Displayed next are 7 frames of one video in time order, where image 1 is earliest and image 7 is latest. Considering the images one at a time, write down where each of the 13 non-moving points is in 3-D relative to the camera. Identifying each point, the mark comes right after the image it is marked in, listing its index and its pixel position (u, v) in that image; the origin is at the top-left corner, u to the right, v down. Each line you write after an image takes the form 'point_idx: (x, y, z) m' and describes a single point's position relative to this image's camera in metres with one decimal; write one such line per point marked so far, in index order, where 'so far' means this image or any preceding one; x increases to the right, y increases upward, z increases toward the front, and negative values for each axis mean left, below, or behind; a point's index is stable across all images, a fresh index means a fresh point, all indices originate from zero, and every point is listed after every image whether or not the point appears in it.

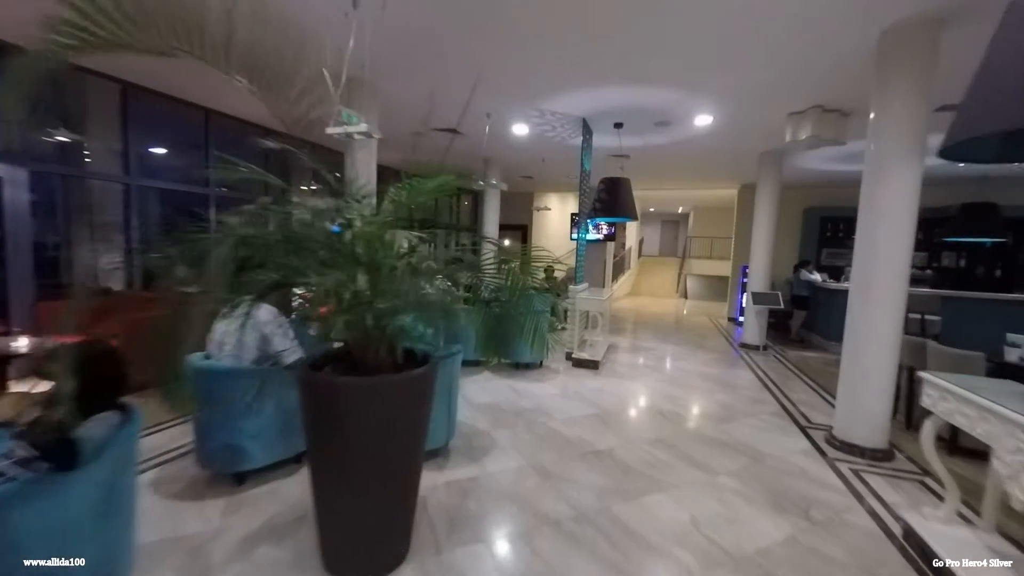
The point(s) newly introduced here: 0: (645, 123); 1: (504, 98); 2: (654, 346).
0: (+1.8, +2.3, +6.0) m
1: (-0.1, +2.4, +5.5) m
2: (+2.5, -1.0, +7.7) m
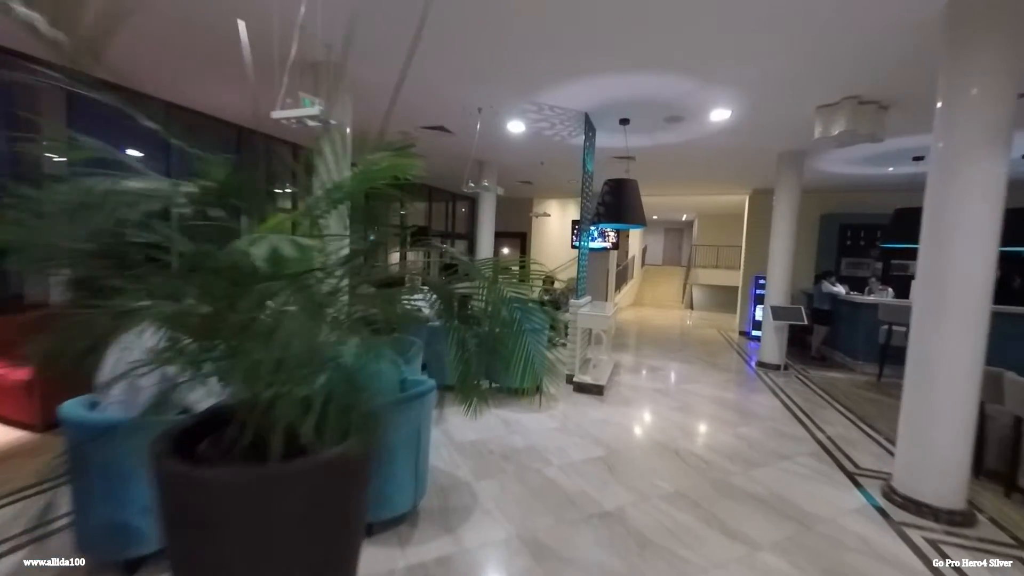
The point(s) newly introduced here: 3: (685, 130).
0: (+1.8, +2.1, +5.4) m
1: (-0.1, +2.2, +4.9) m
2: (+2.5, -1.3, +7.1) m
3: (+2.3, +2.1, +5.7) m
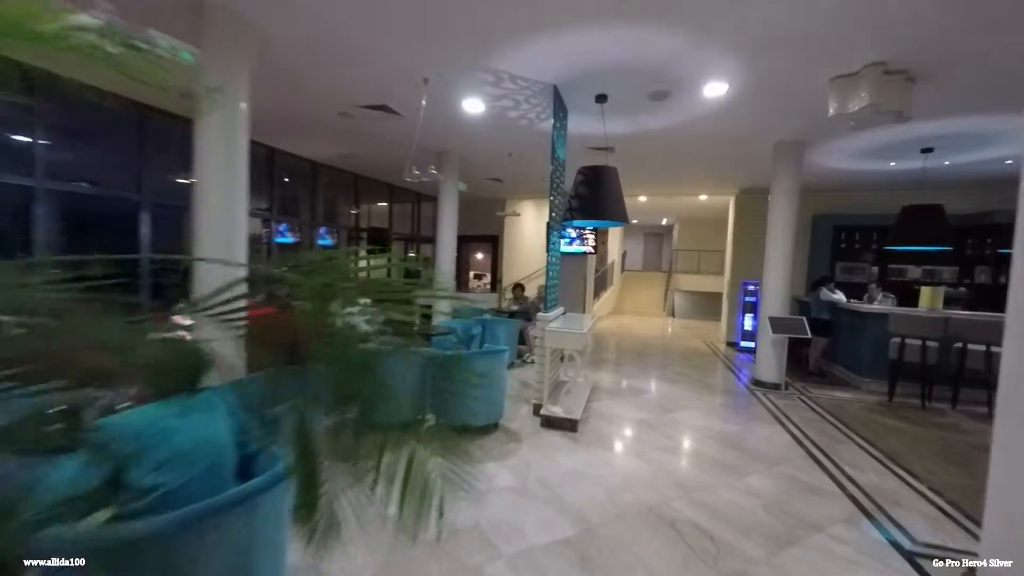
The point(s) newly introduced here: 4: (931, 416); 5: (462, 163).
0: (+1.3, +2.0, +4.5) m
1: (-0.6, +2.1, +3.9) m
2: (+1.9, -1.4, +6.2) m
3: (+1.8, +2.0, +4.8) m
4: (+5.0, -1.5, +5.1) m
5: (-0.9, +2.2, +7.7) m
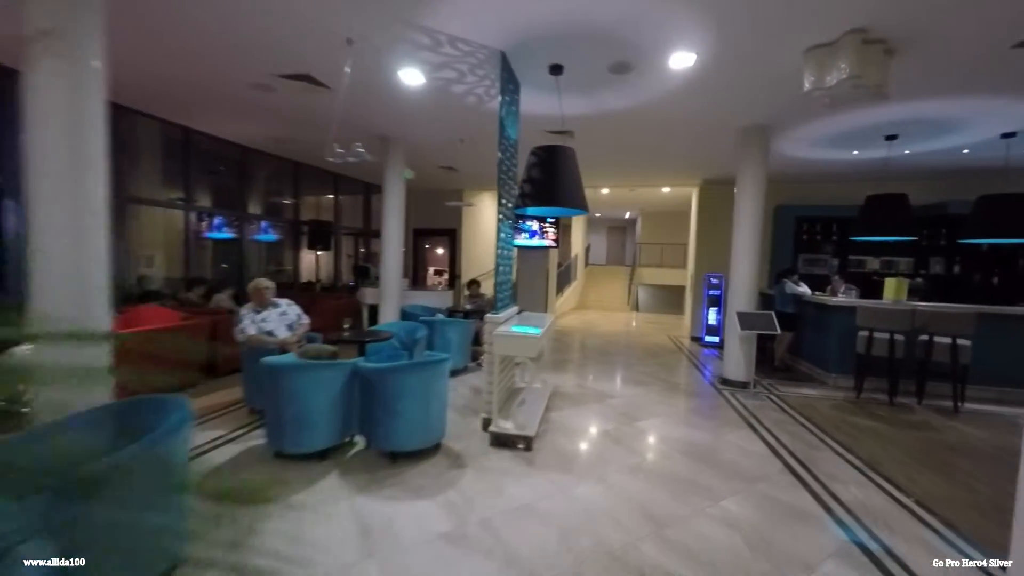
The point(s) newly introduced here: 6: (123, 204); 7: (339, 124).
0: (+0.8, +2.1, +3.9) m
1: (-1.1, +2.1, +3.3) m
2: (+1.3, -1.3, +5.7) m
3: (+1.2, +2.1, +4.4) m
4: (+4.4, -1.4, +4.9) m
5: (-1.6, +2.3, +7.0) m
6: (-5.5, +1.2, +6.1) m
7: (-2.4, +2.3, +5.9) m
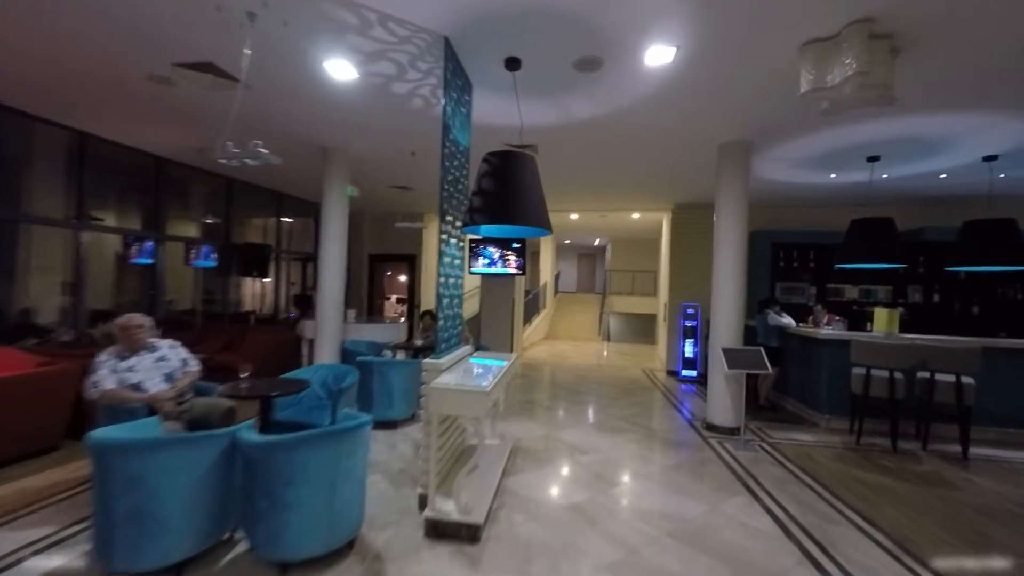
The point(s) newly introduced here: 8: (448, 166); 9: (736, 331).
0: (+0.4, +1.8, +3.3) m
1: (-1.4, +1.9, +2.5) m
2: (+0.8, -1.7, +4.9) m
3: (+0.8, +1.8, +3.8) m
4: (+4.0, -1.8, +4.3) m
5: (-2.3, +1.8, +6.2) m
6: (-6.0, +0.8, +5.1) m
7: (-2.9, +1.9, +5.1) m
8: (-0.5, +1.0, +3.4) m
9: (+2.7, -0.5, +5.1) m
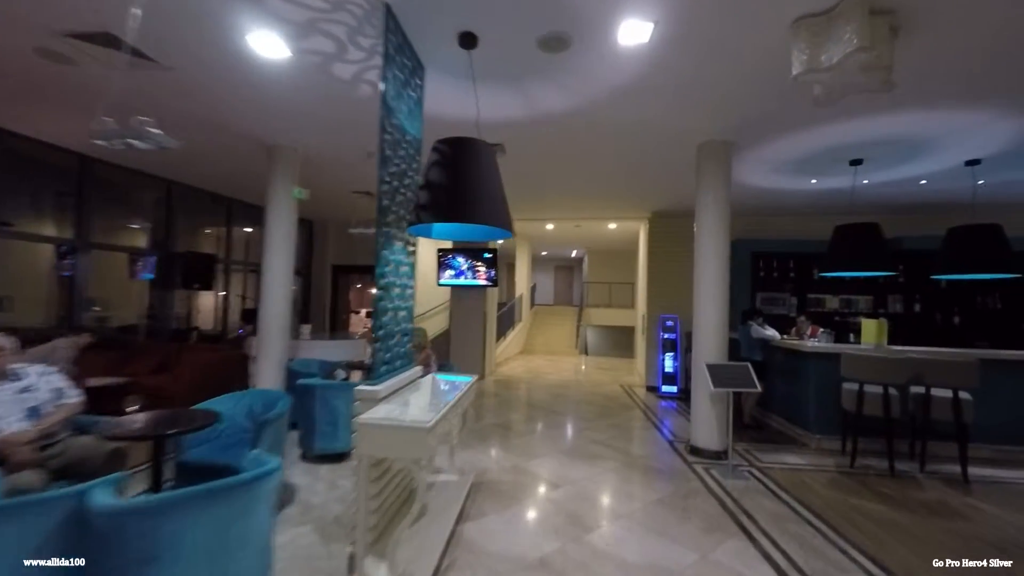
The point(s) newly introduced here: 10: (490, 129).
0: (0.0, +1.7, +2.9) m
1: (-1.7, +1.9, +2.0) m
2: (+0.4, -1.8, +4.4) m
3: (+0.5, +1.7, +3.4) m
4: (+3.6, -1.8, +3.9) m
5: (-2.7, +1.6, +5.7) m
6: (-6.4, +0.6, +4.3) m
7: (-3.3, +1.7, +4.5) m
8: (-0.8, +0.9, +2.9) m
9: (+2.3, -0.6, +4.7) m
10: (-0.3, +1.6, +4.4) m
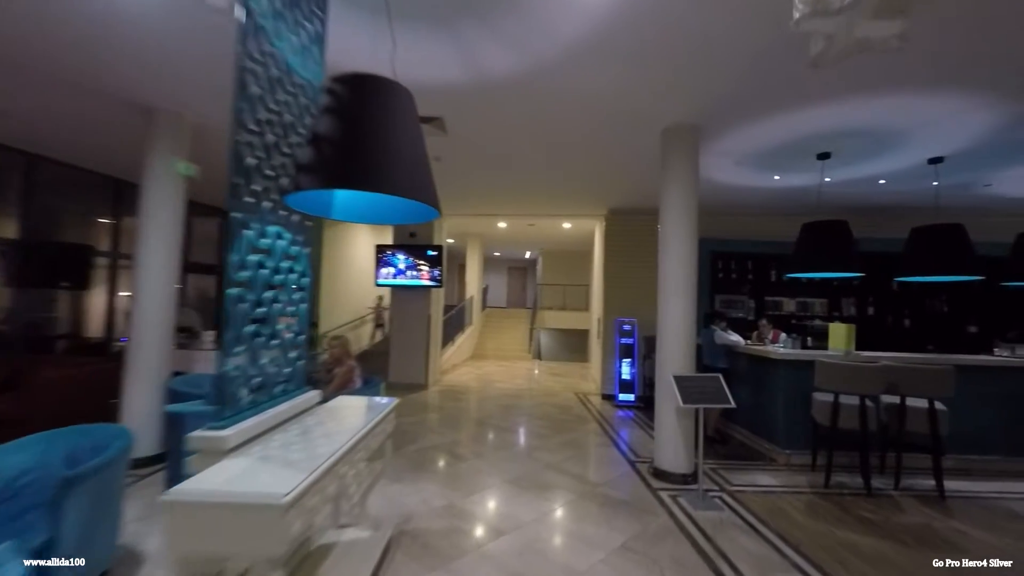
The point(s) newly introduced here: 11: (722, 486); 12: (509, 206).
0: (-0.3, +1.7, +2.2) m
1: (-2.0, +1.9, +1.1) m
2: (-0.1, -1.8, +3.7) m
3: (+0.1, +1.7, +2.7) m
4: (+3.1, -1.8, +3.5) m
5: (-3.3, +1.7, +4.6) m
6: (-6.9, +0.7, +2.9) m
7: (-3.8, +1.8, +3.4) m
8: (-1.2, +0.9, +2.1) m
9: (+1.7, -0.6, +4.2) m
10: (-0.8, +1.6, +3.7) m
11: (+2.0, -1.8, +4.0) m
12: (-0.1, +1.5, +7.8) m
